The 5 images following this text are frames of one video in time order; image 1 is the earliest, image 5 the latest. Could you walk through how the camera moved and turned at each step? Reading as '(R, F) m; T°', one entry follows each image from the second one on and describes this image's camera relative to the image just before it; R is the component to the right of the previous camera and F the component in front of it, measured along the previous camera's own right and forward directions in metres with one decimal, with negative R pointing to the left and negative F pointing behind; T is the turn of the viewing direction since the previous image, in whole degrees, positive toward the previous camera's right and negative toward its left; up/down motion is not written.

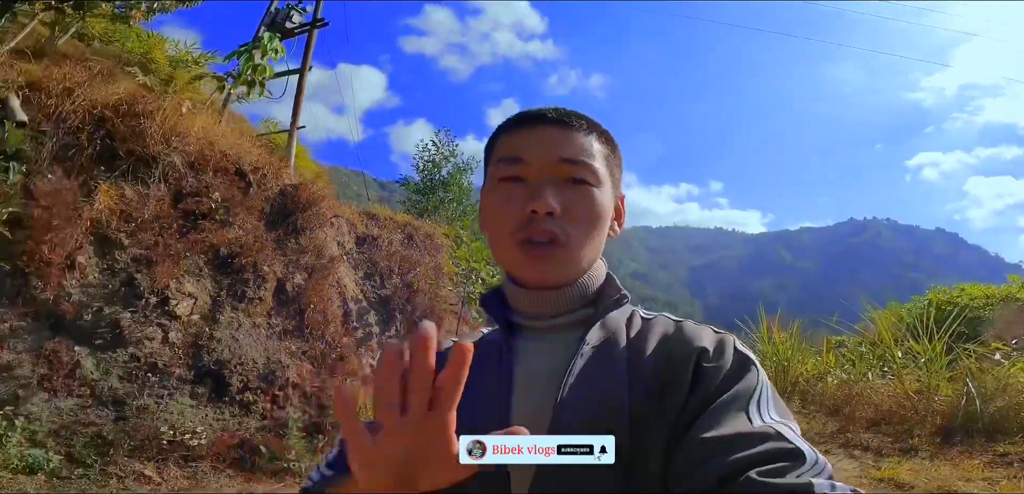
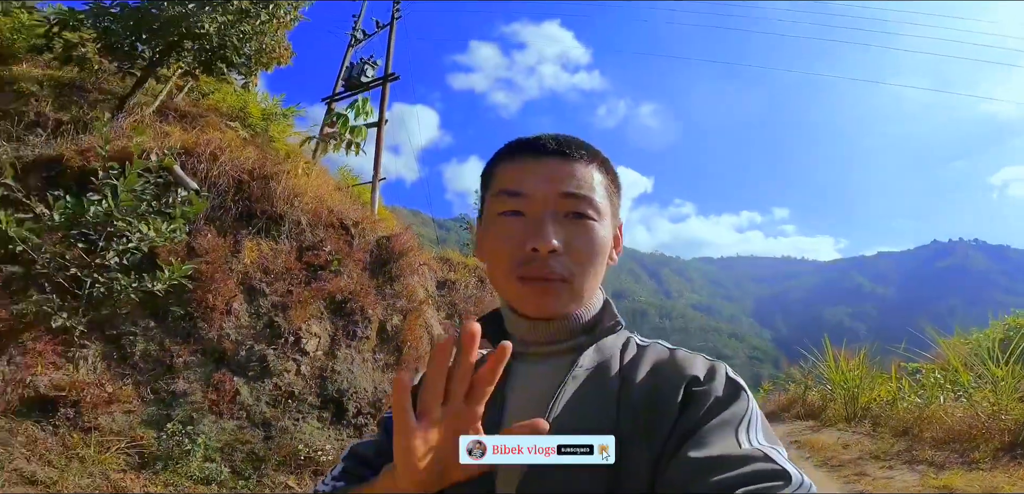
(-0.1, -0.6) m; -6°
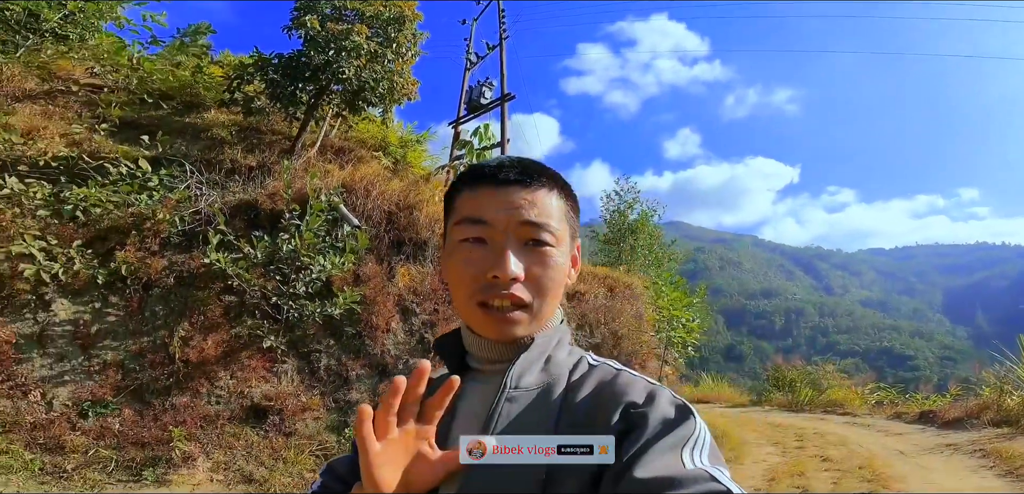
(+0.1, -0.2) m; -14°
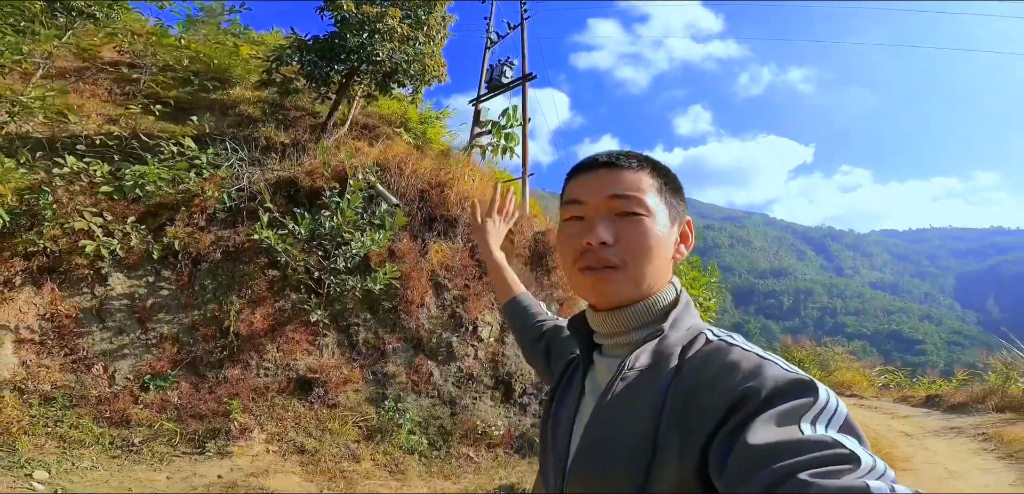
(-0.3, -0.2) m; -1°
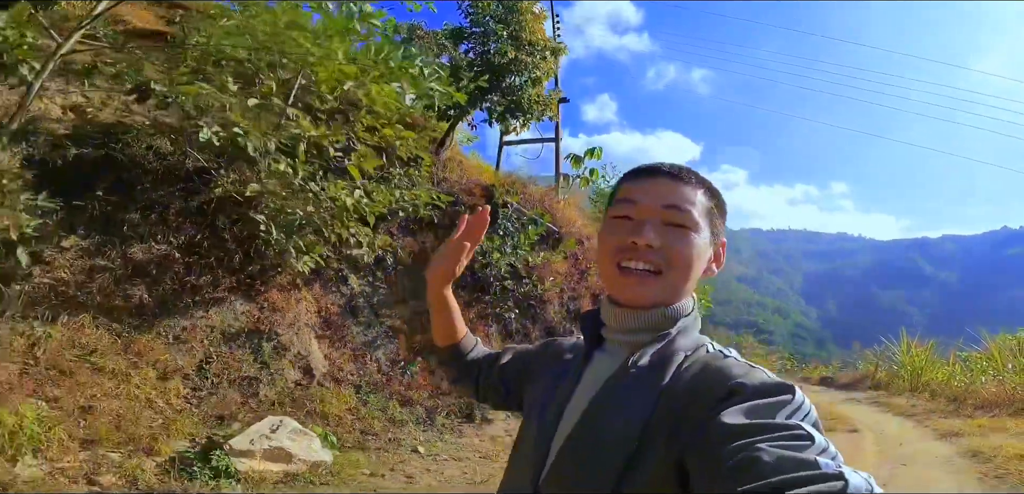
(-3.6, -1.5) m; +13°
